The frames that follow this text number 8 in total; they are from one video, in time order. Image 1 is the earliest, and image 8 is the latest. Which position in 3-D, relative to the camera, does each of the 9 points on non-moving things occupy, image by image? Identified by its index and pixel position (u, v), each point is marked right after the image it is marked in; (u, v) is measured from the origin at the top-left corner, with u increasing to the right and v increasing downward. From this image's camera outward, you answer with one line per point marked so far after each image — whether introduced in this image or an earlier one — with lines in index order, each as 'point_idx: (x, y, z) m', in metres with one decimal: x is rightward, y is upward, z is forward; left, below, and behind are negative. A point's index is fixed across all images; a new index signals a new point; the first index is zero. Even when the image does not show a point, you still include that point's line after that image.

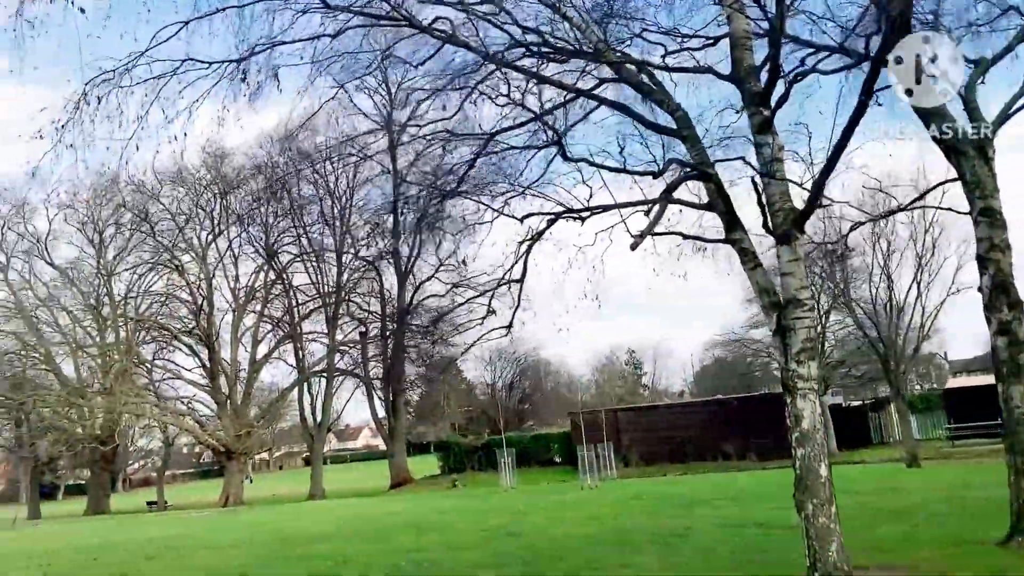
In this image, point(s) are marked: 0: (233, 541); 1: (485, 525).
0: (-4.3, -3.9, +14.1) m
1: (-0.3, -3.6, +13.9) m
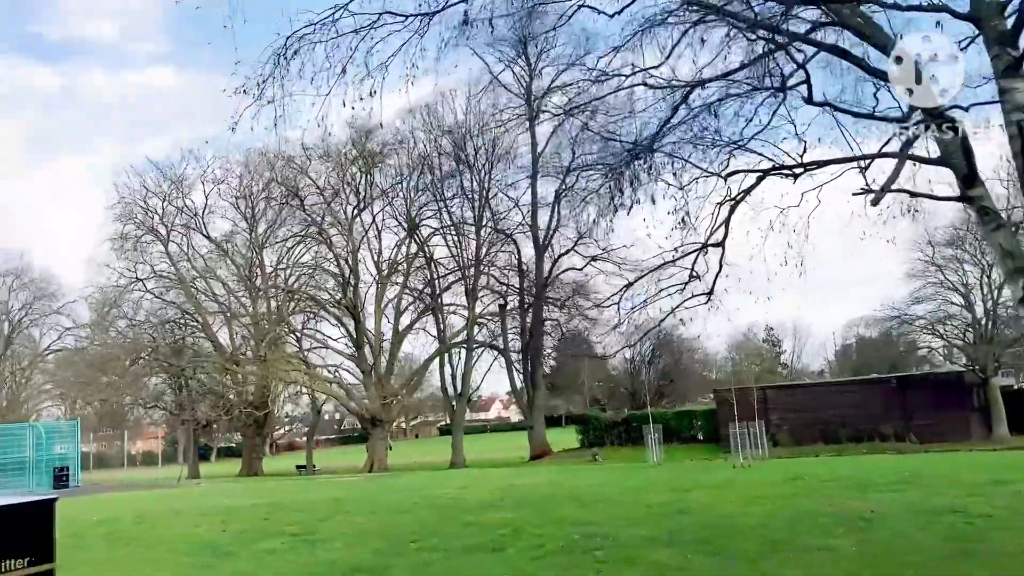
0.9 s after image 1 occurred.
0: (-1.8, -3.4, +14.3) m
1: (+2.0, -3.1, +13.5) m
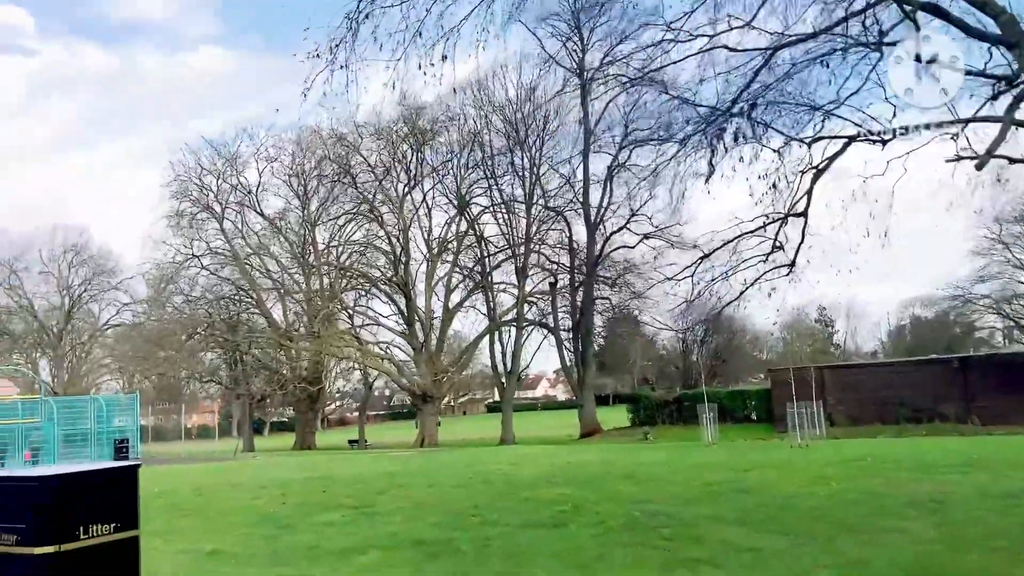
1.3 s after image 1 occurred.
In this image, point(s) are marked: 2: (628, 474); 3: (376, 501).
0: (-0.9, -3.0, +14.3) m
1: (+2.9, -2.8, +13.3) m
2: (+1.9, -3.0, +14.9) m
3: (-1.8, -2.8, +11.9) m
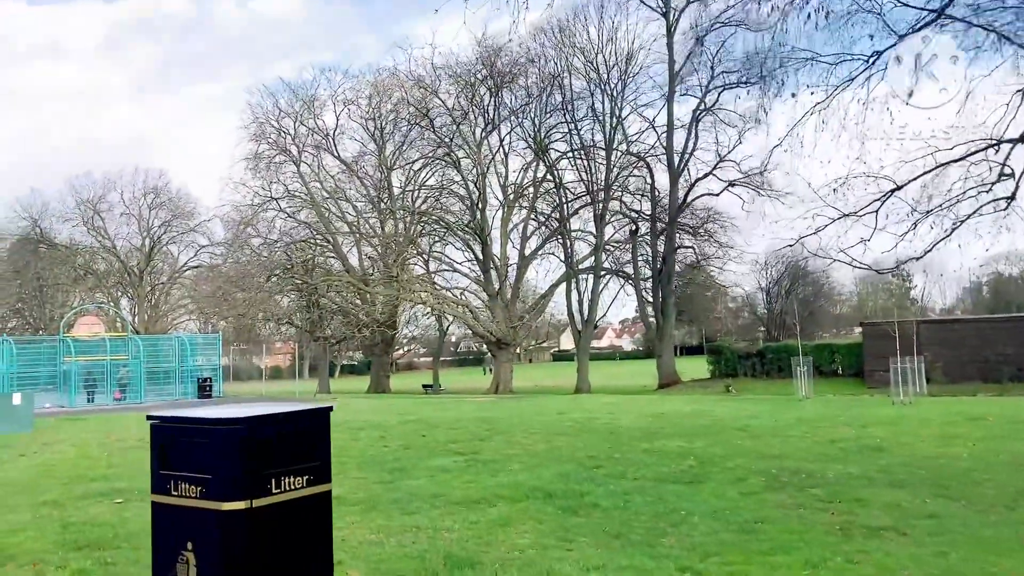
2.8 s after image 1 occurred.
0: (+0.6, -2.1, +13.9) m
1: (+4.3, -2.0, +12.6) m
2: (+3.5, -2.2, +14.2) m
3: (-0.4, -2.0, +11.5) m
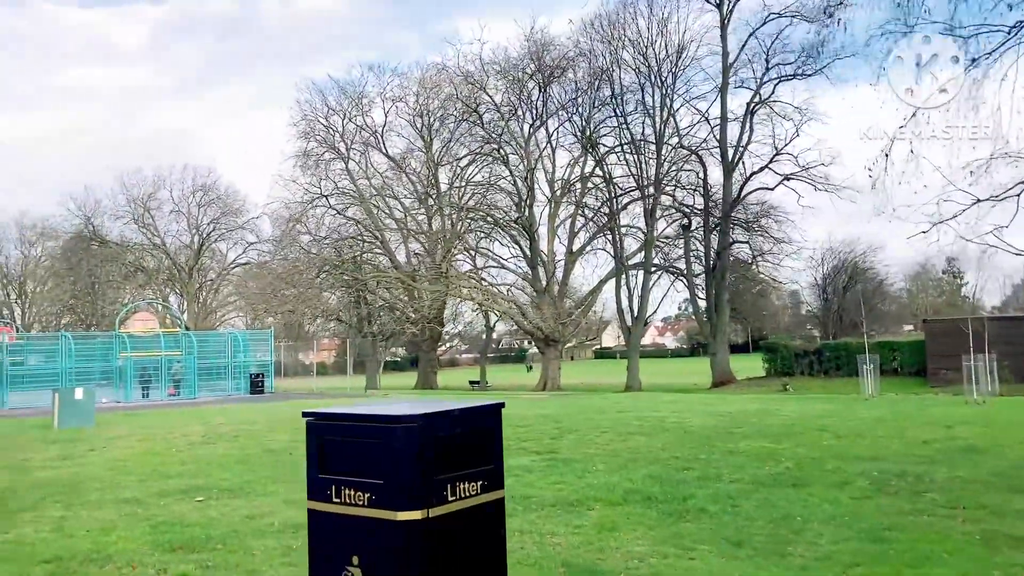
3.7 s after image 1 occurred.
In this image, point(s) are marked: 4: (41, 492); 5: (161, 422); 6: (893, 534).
0: (+1.6, -2.1, +13.5) m
1: (+5.3, -2.0, +12.0) m
2: (+4.5, -2.1, +13.7) m
3: (+0.6, -1.9, +11.1) m
4: (-4.1, -1.8, +8.1) m
5: (-7.2, -2.7, +18.7) m
6: (+2.4, -1.6, +5.8) m
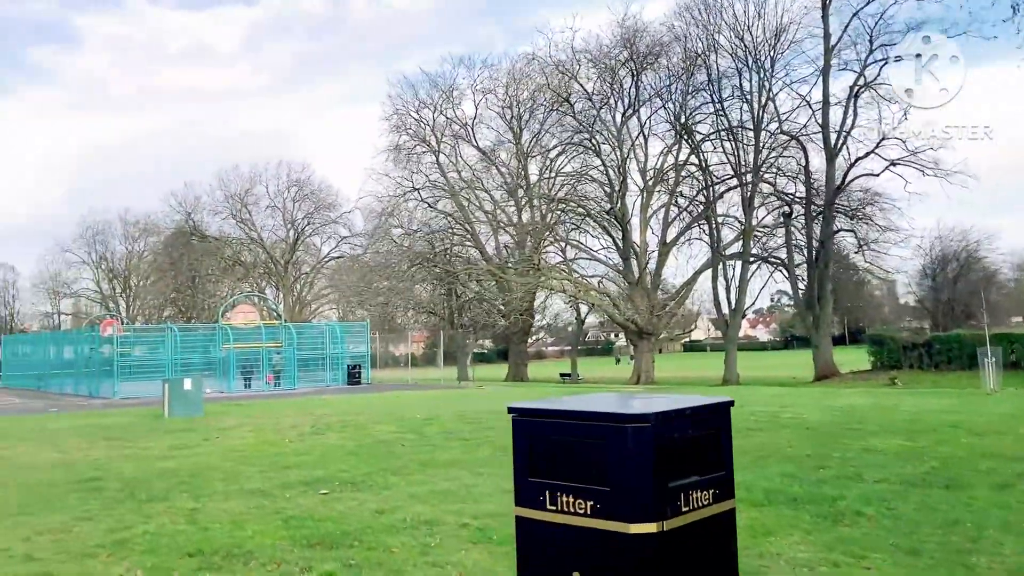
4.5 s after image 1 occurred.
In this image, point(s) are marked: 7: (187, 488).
0: (+3.2, -1.9, +13.0) m
1: (+6.7, -1.8, +11.2) m
2: (+6.1, -1.9, +12.9) m
3: (+1.9, -1.8, +10.7) m
4: (-3.0, -1.7, +8.1) m
5: (-5.1, -2.6, +19.0) m
6: (+3.3, -1.5, +5.2) m
7: (-2.7, -1.7, +7.7) m
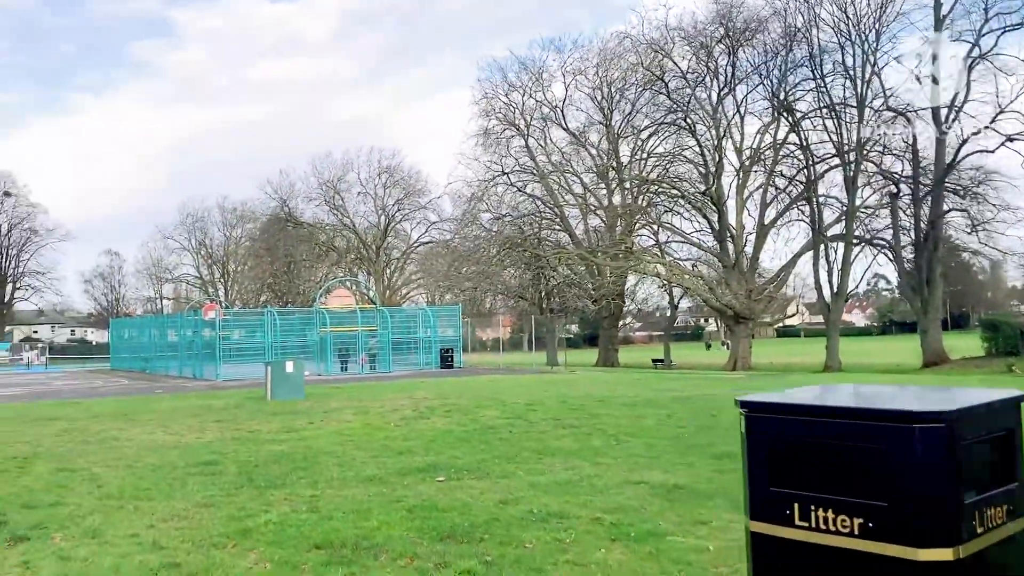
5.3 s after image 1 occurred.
0: (+4.7, -1.7, +12.3) m
1: (+8.0, -1.6, +10.1) m
2: (+7.5, -1.7, +11.9) m
3: (+3.2, -1.6, +10.2) m
4: (-2.0, -1.6, +8.0) m
5: (-3.0, -2.2, +19.0) m
6: (+4.0, -1.3, +4.6) m
7: (-1.7, -1.5, +7.6) m
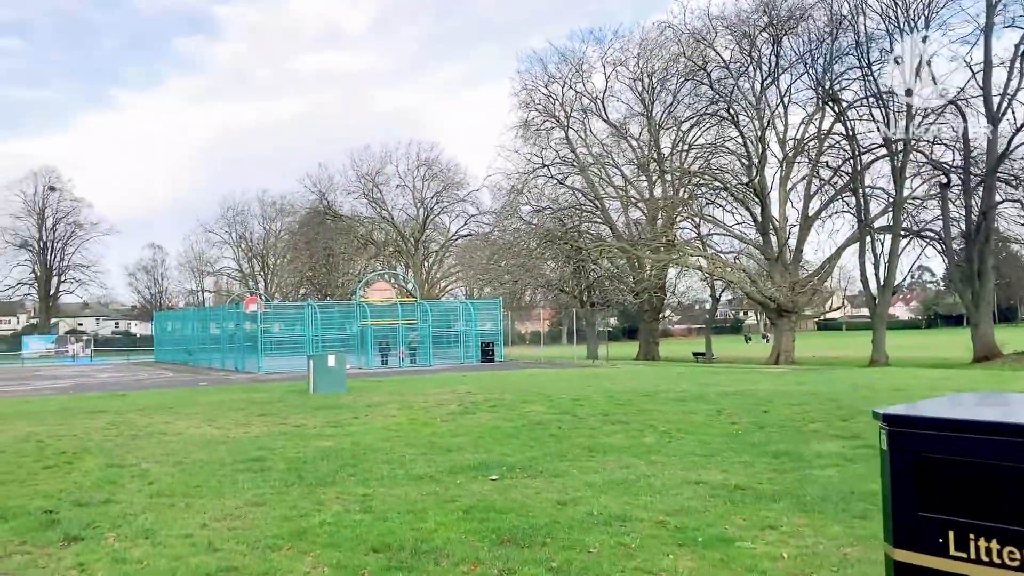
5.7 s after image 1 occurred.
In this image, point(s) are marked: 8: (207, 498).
0: (+5.3, -1.6, +11.9) m
1: (+8.5, -1.5, +9.6) m
2: (+8.1, -1.6, +11.4) m
3: (+3.7, -1.5, +9.8) m
4: (-1.5, -1.5, +7.9) m
5: (-2.1, -2.1, +18.9) m
6: (+4.3, -1.3, +4.2) m
7: (-1.3, -1.5, +7.4) m
8: (-2.0, -1.4, +6.1) m
